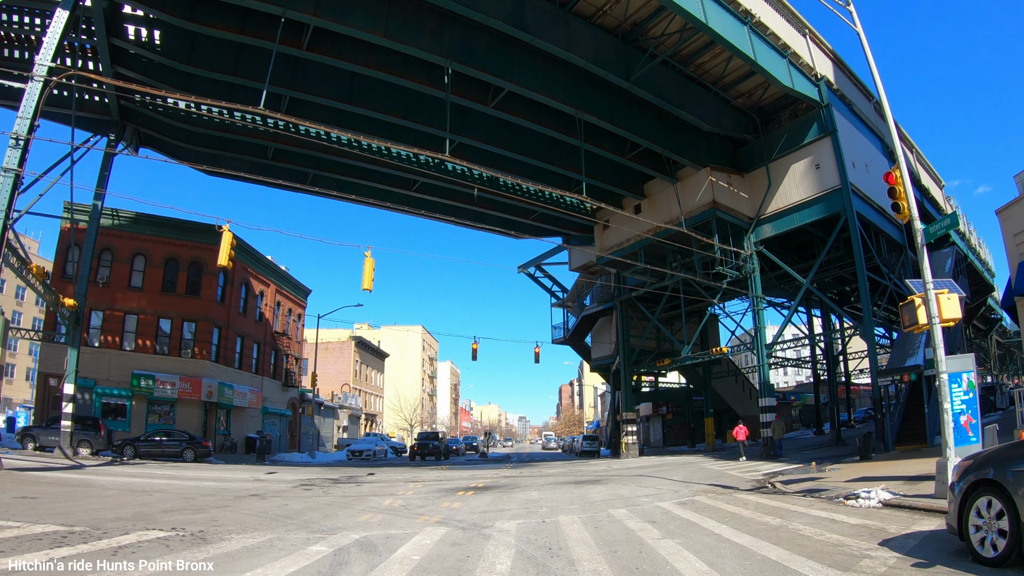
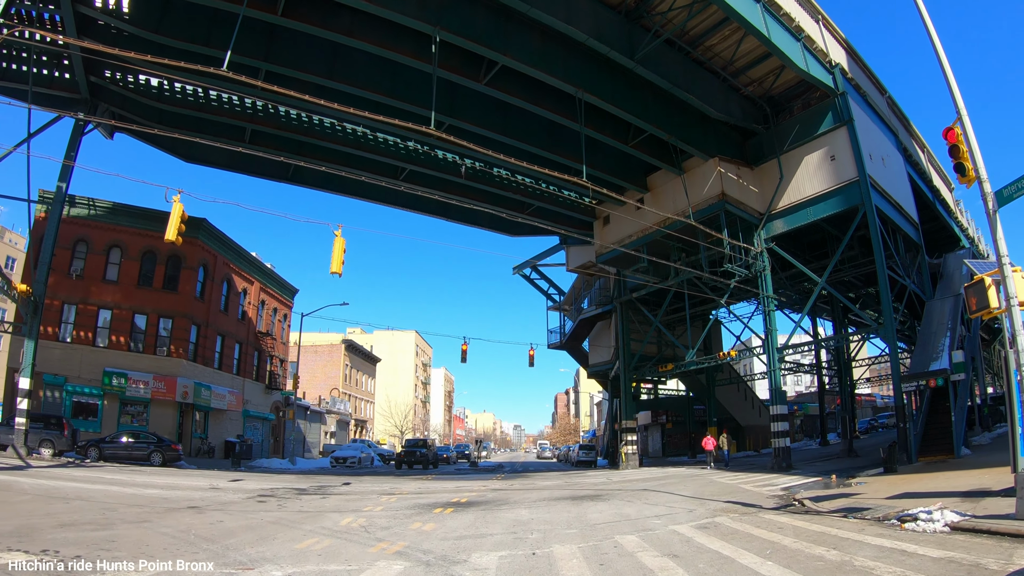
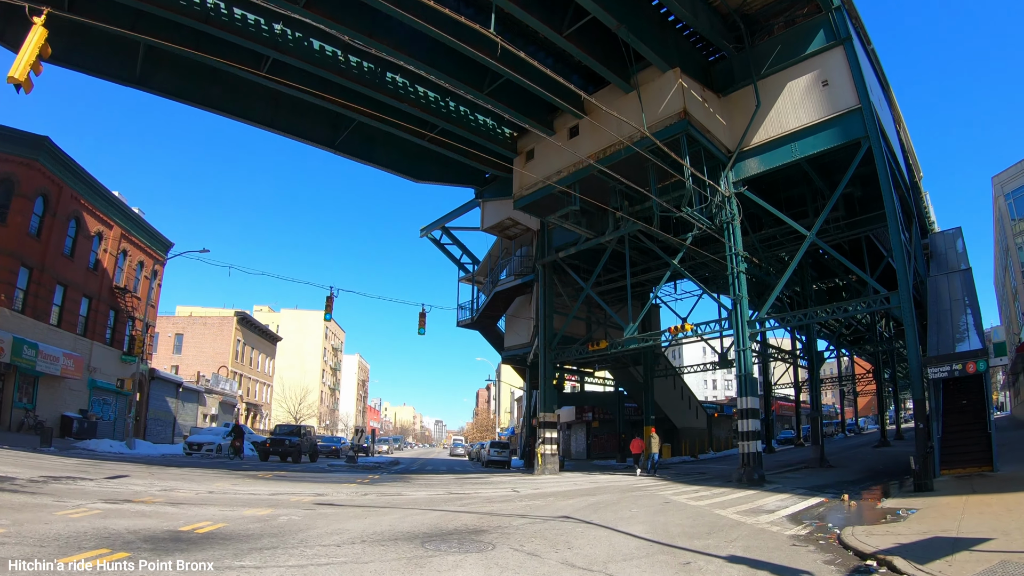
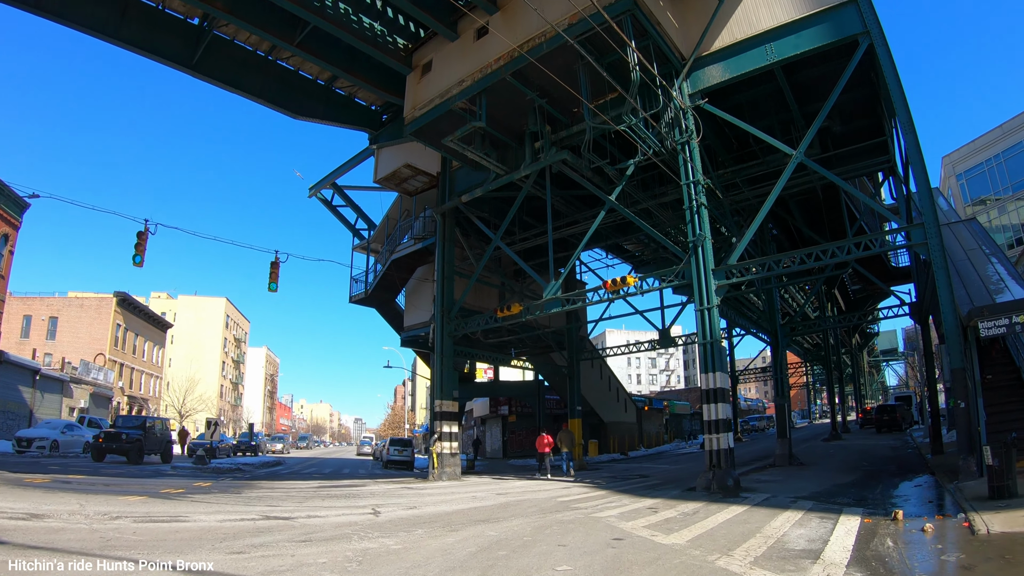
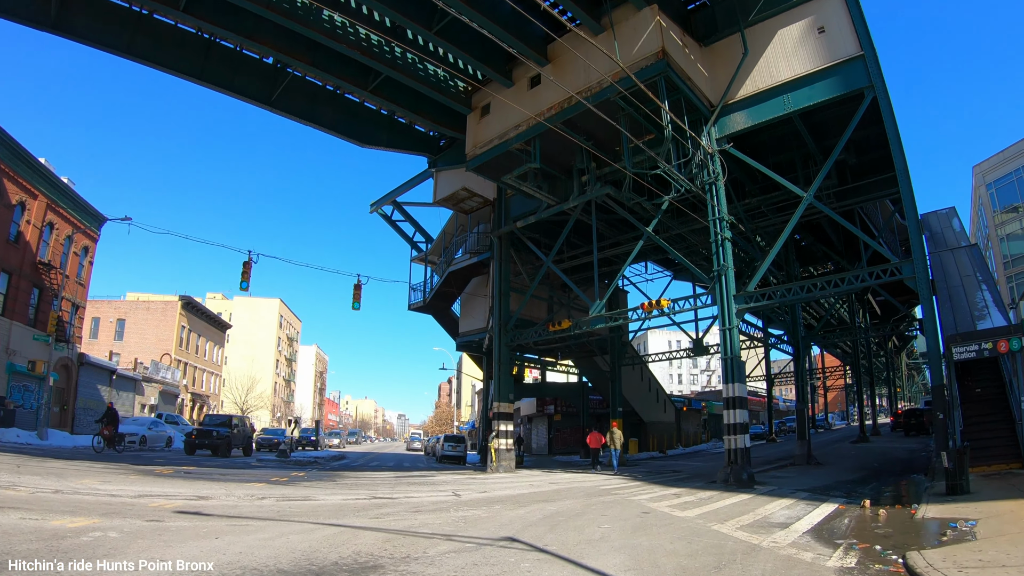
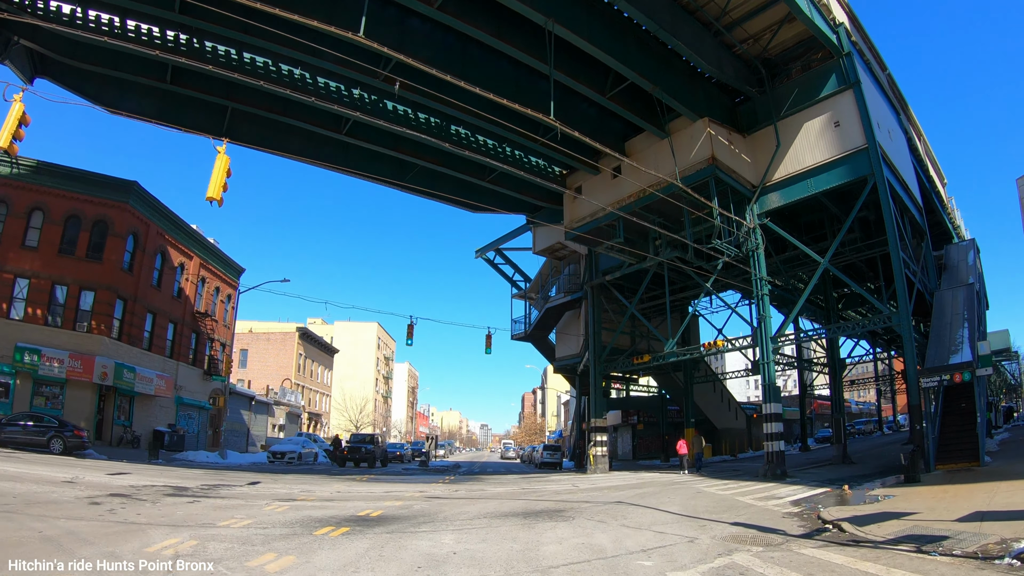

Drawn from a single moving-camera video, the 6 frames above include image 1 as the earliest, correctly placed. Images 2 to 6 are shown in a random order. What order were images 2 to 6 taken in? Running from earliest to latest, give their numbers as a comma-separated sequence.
2, 6, 3, 5, 4
